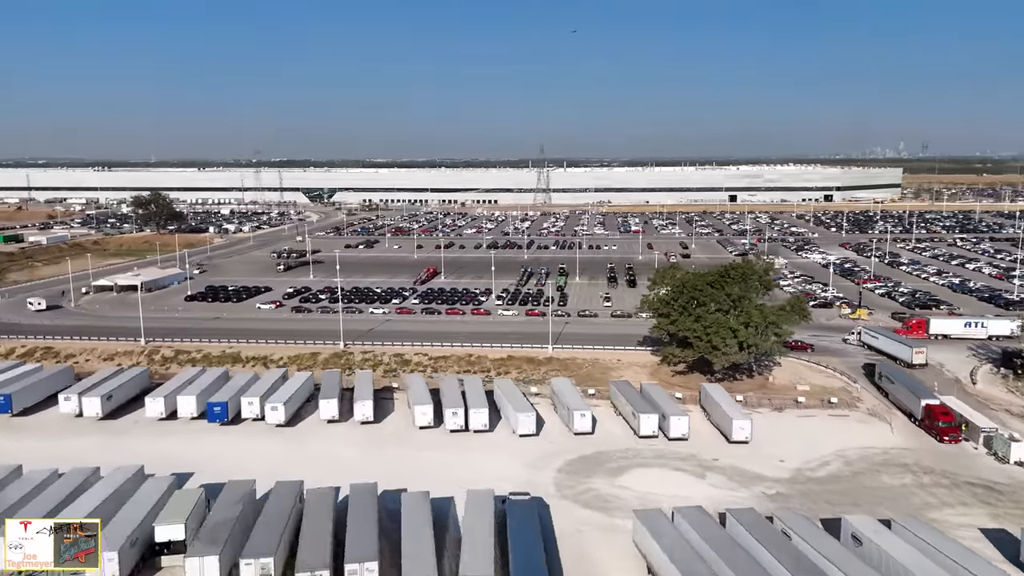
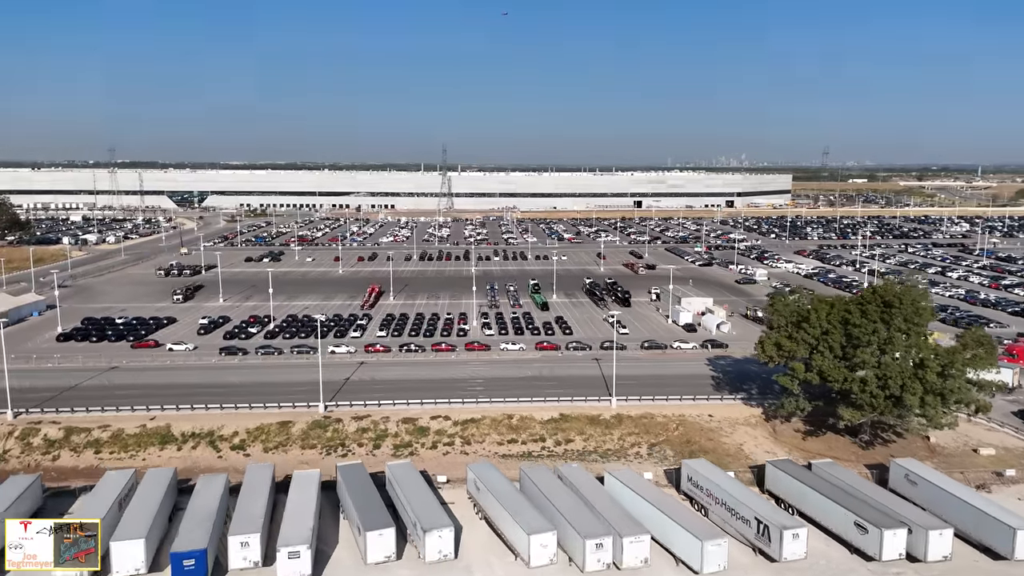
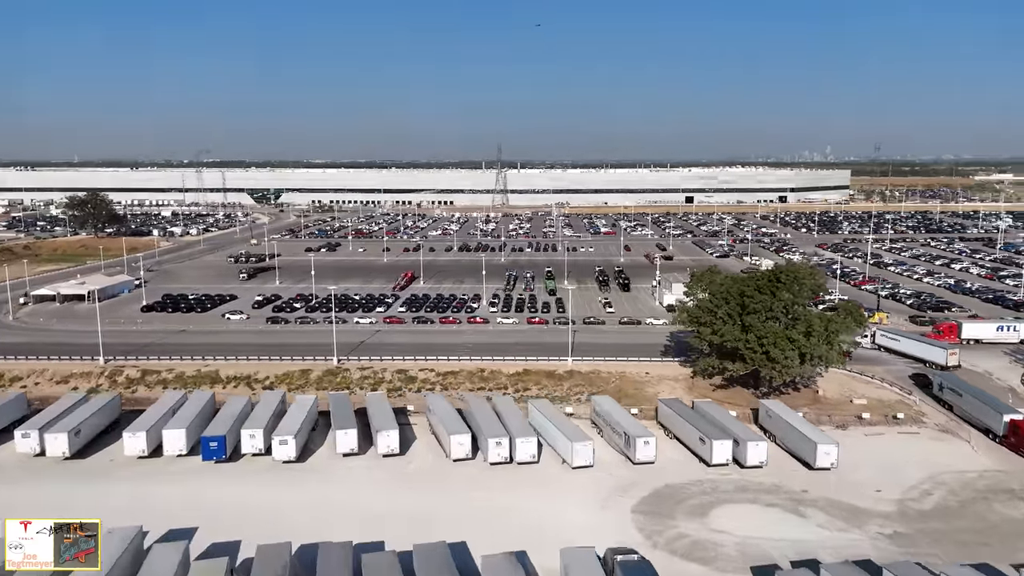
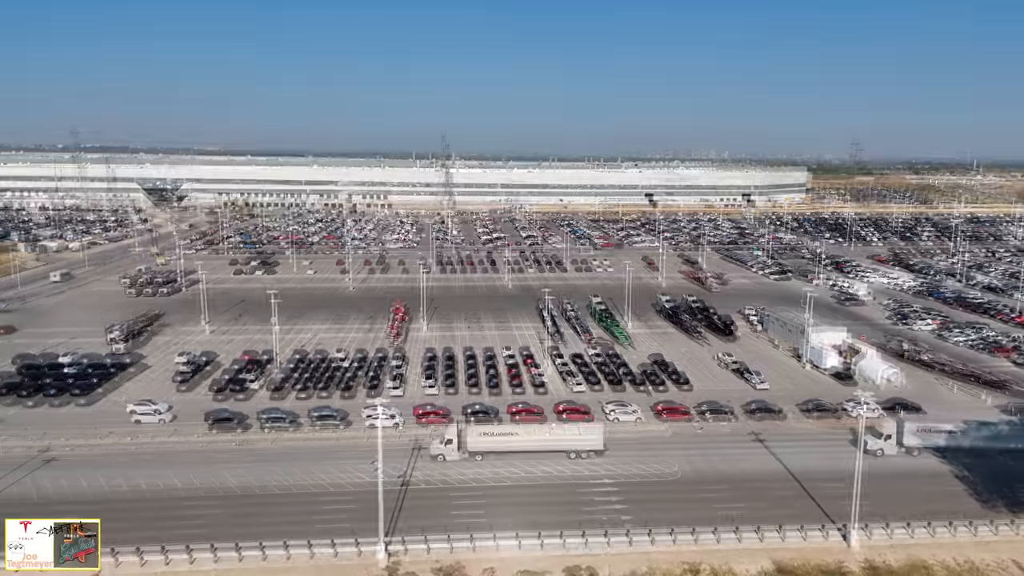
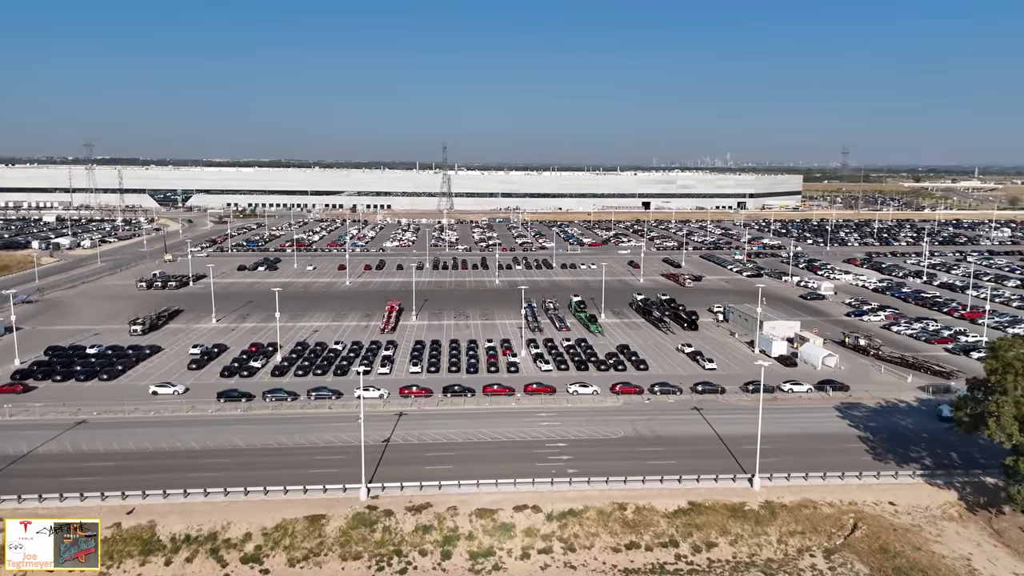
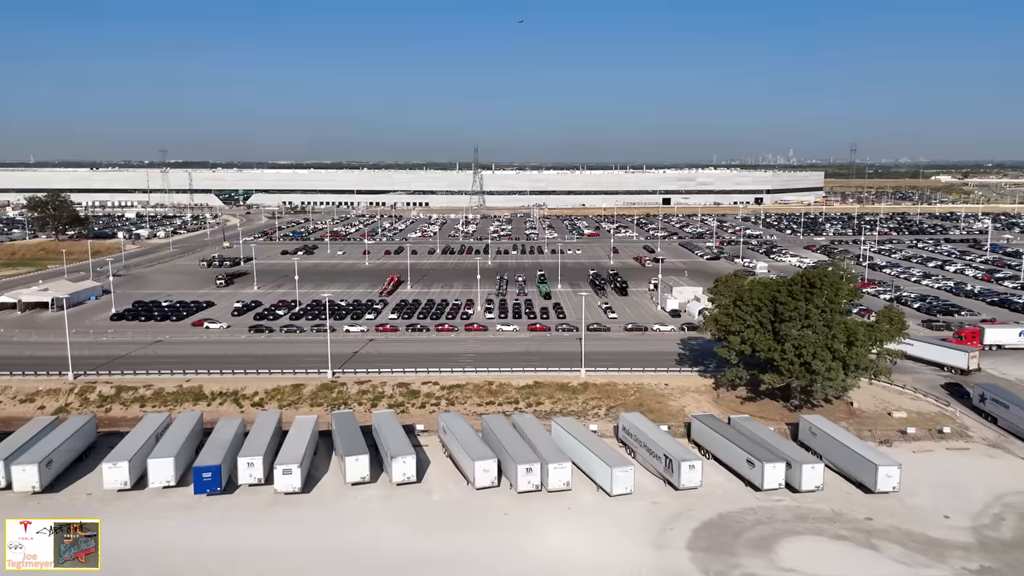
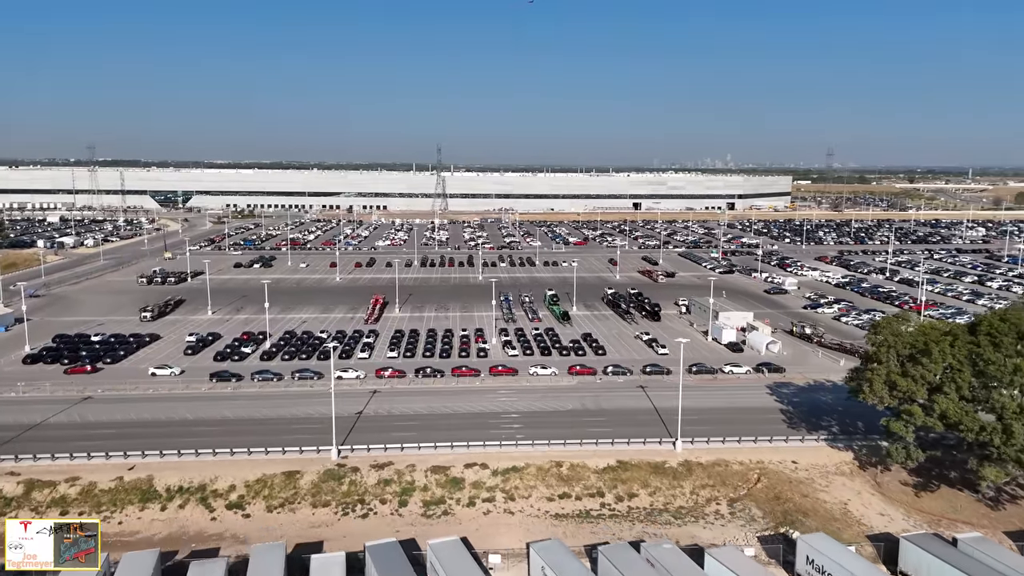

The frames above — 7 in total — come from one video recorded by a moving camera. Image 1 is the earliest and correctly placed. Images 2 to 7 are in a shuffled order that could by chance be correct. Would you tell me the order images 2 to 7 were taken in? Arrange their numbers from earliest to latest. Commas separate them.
3, 6, 2, 7, 5, 4
